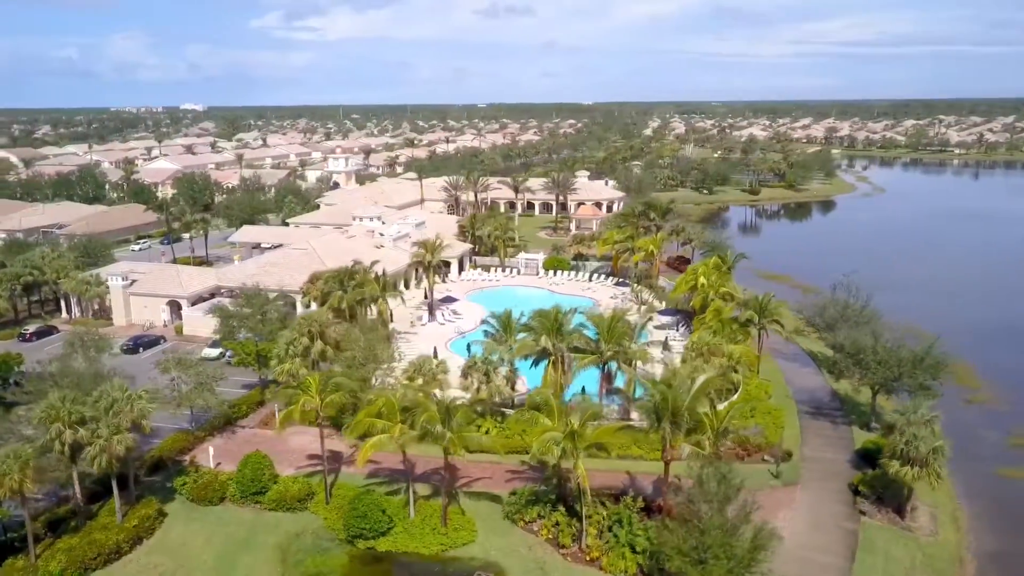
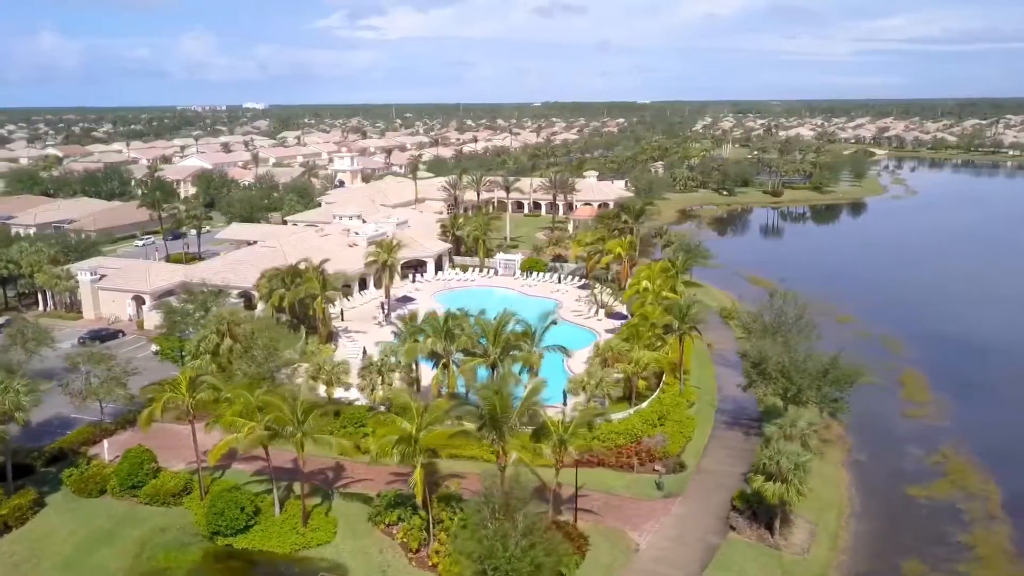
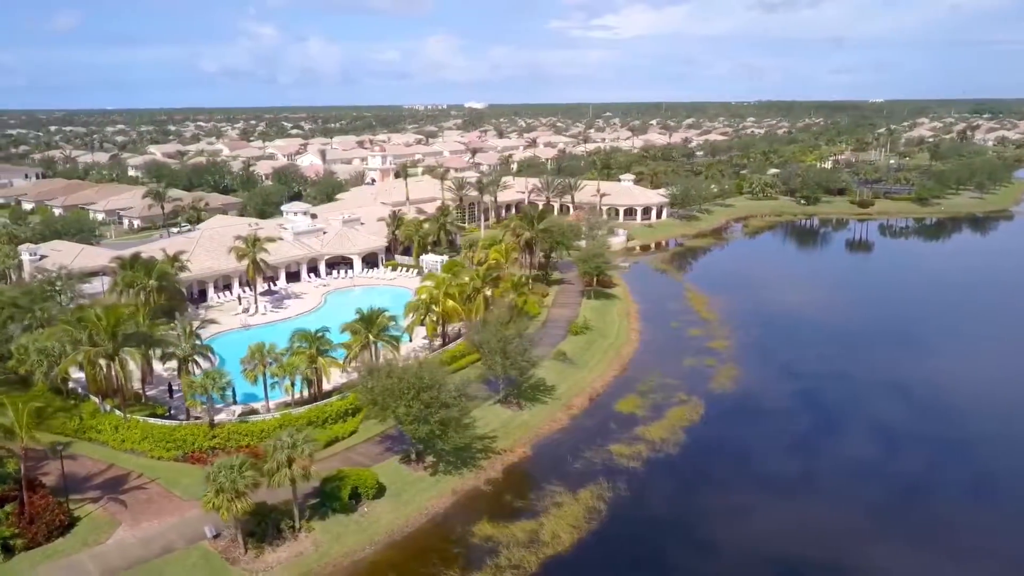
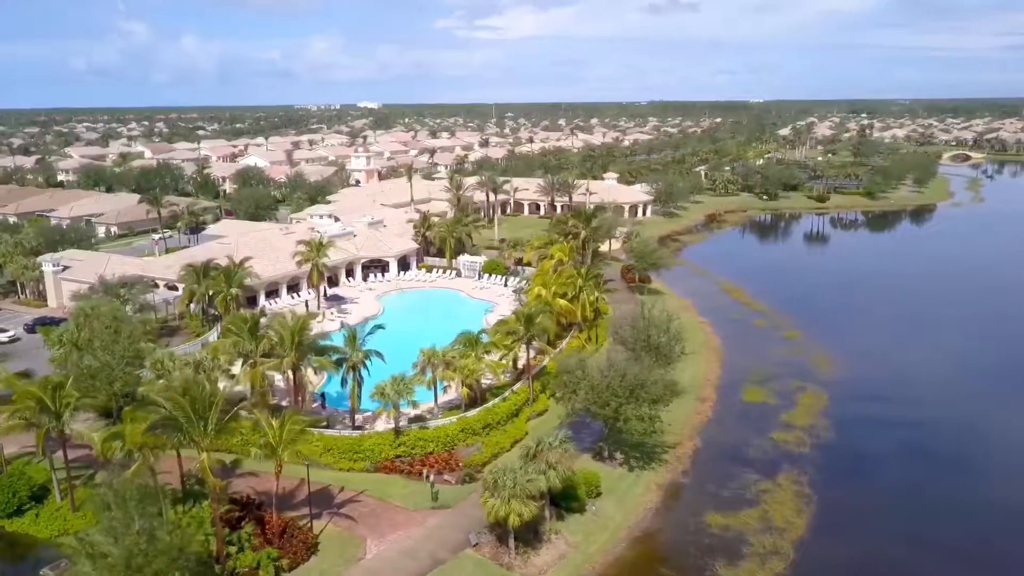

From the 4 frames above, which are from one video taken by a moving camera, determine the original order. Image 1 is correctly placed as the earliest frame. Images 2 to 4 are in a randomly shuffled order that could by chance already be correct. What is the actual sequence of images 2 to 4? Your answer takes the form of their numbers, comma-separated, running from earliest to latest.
2, 4, 3
